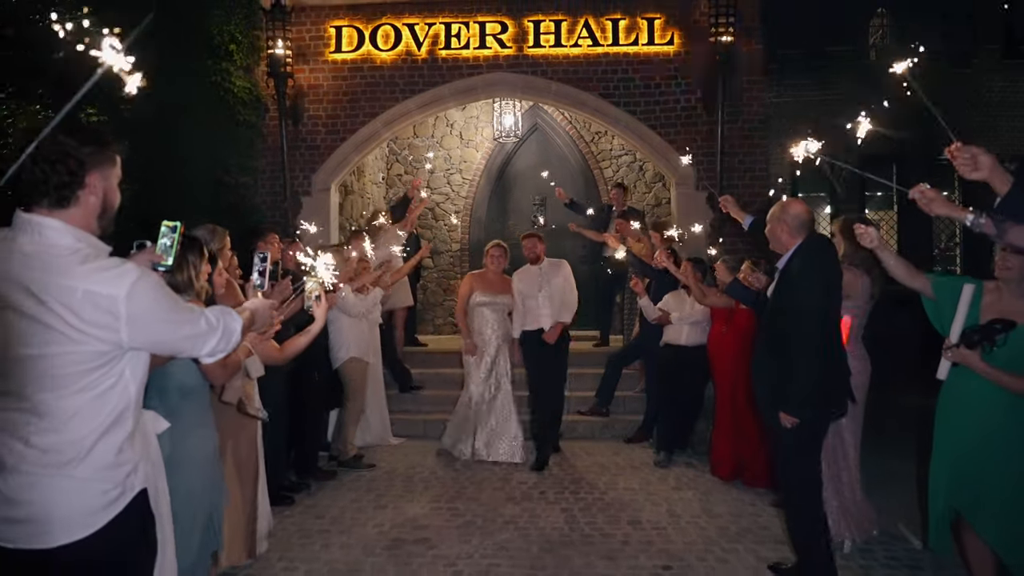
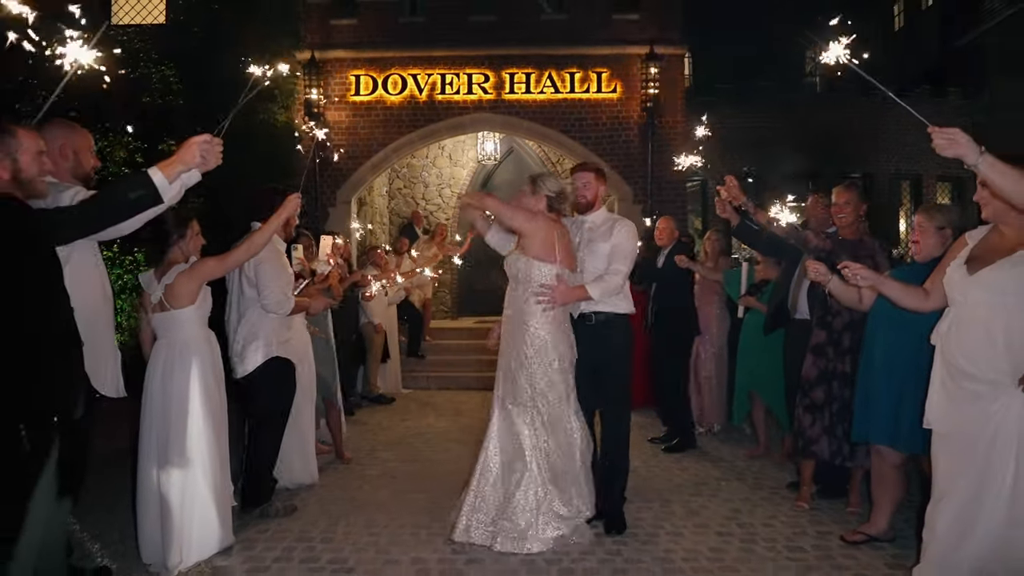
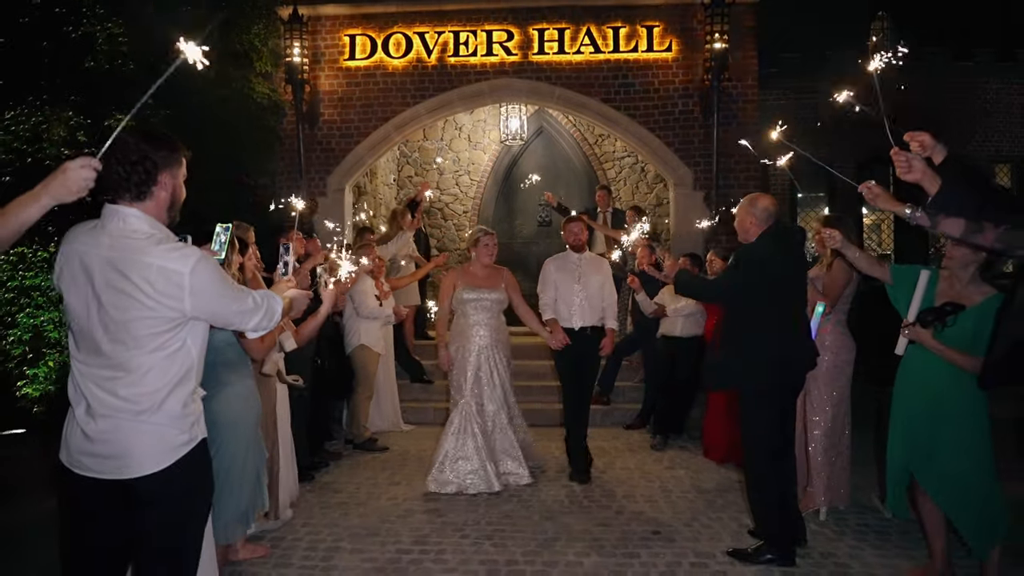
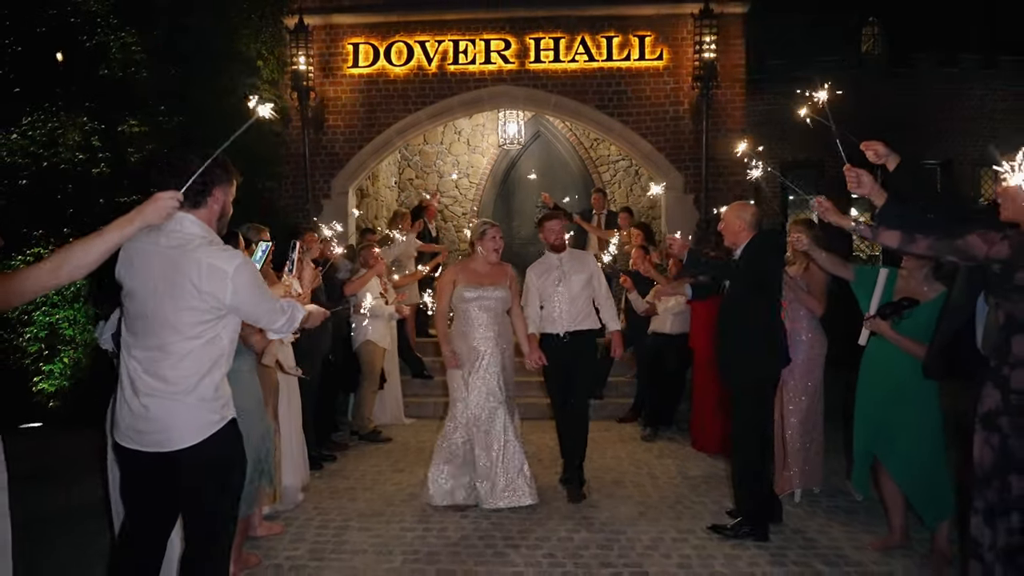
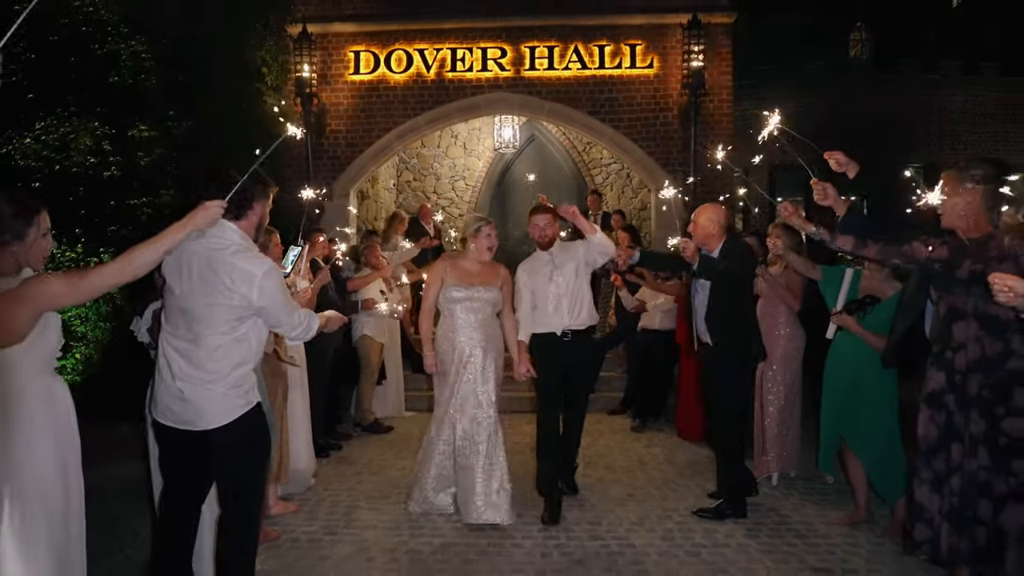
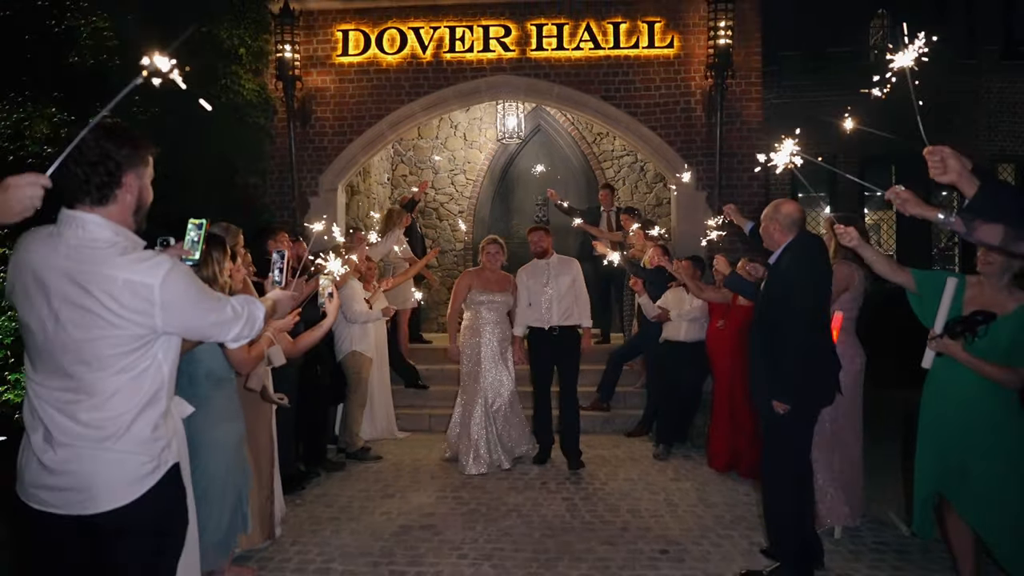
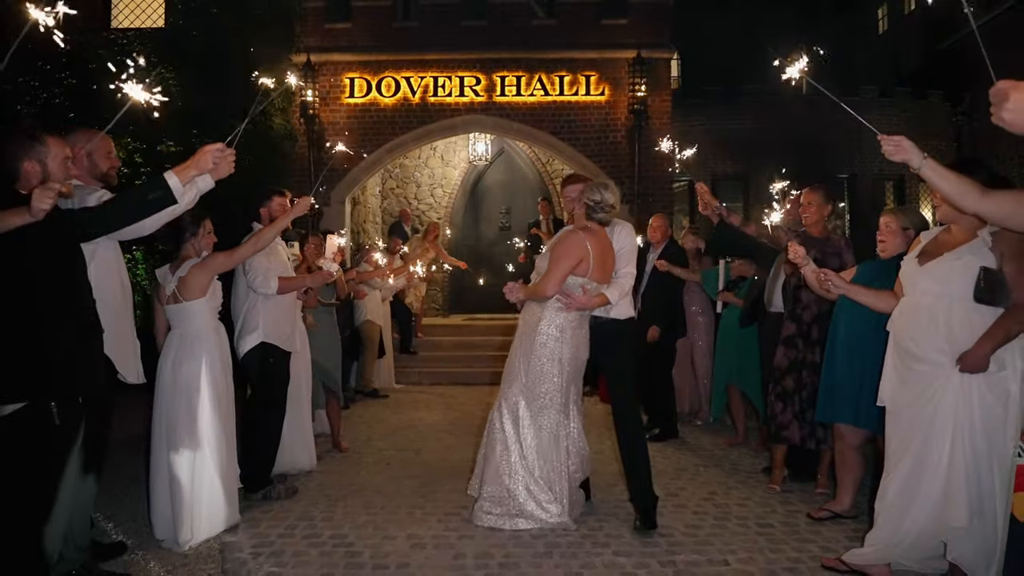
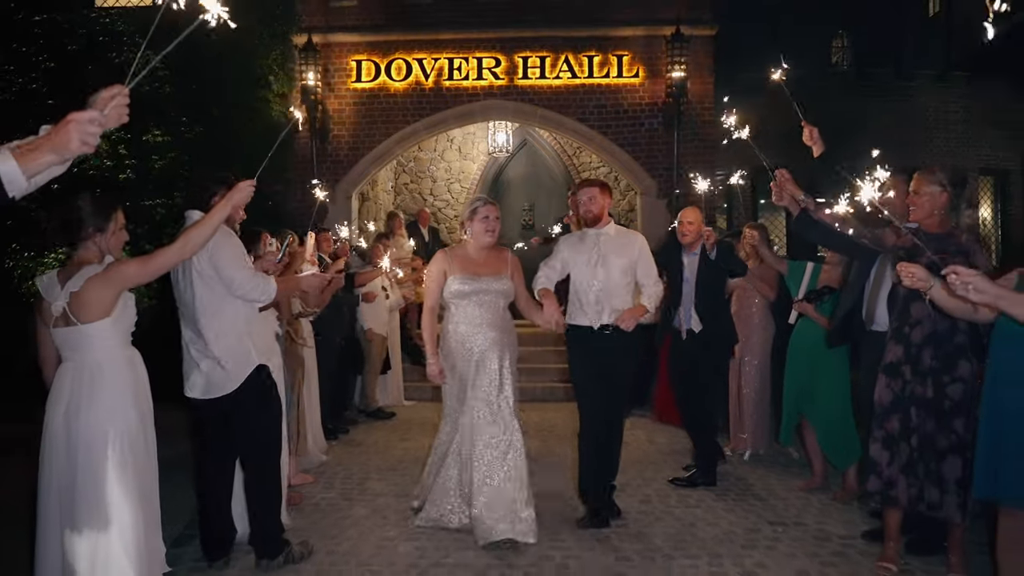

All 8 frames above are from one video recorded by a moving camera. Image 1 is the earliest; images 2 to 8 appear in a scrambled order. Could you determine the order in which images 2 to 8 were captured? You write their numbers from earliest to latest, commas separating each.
6, 3, 4, 5, 8, 2, 7
